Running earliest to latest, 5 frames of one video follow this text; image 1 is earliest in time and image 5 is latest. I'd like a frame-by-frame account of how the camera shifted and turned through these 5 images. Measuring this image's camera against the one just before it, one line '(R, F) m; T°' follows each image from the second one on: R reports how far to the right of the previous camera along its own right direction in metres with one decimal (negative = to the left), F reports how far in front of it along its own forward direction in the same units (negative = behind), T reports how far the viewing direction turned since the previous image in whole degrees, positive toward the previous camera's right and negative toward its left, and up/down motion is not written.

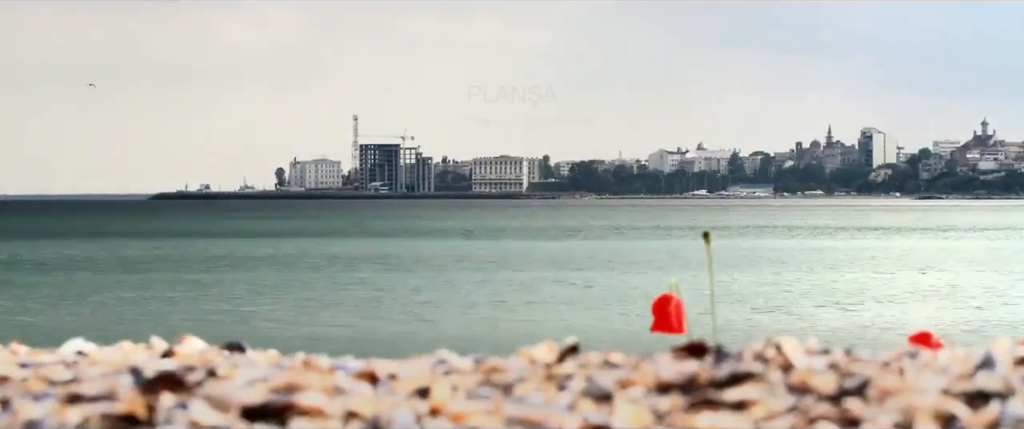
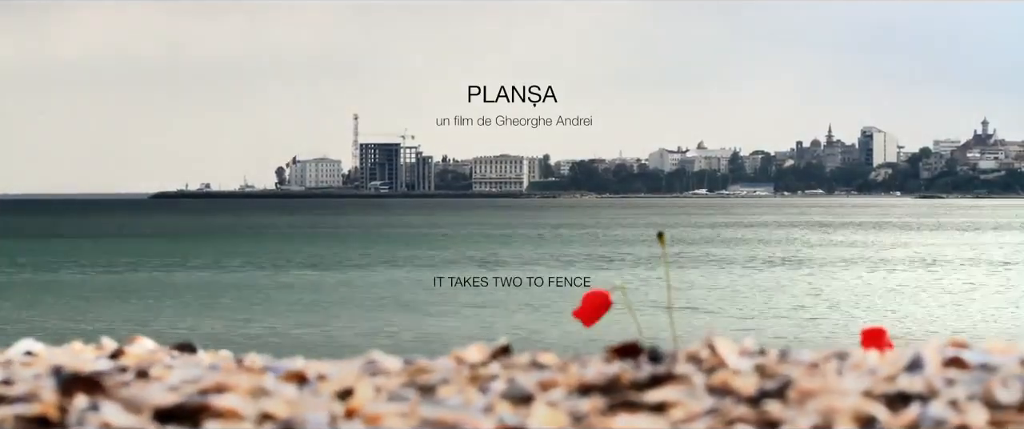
(+0.2, 0.0) m; 0°
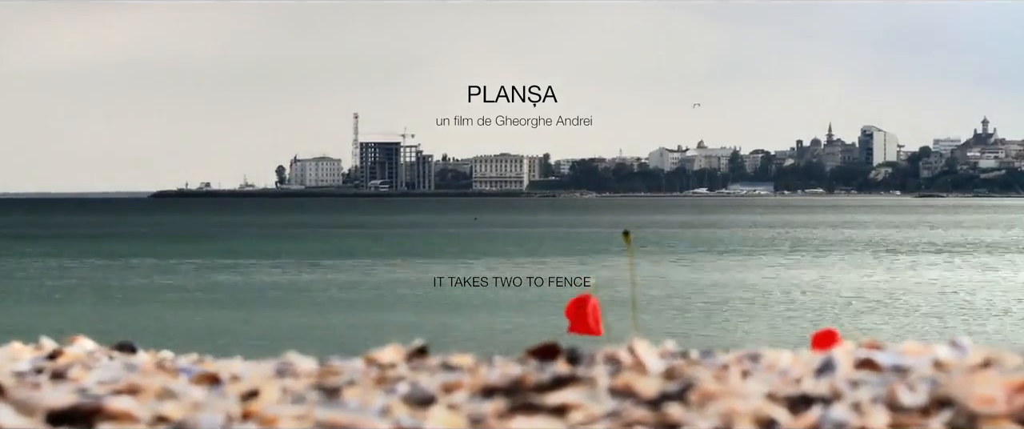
(+0.3, 0.0) m; 0°
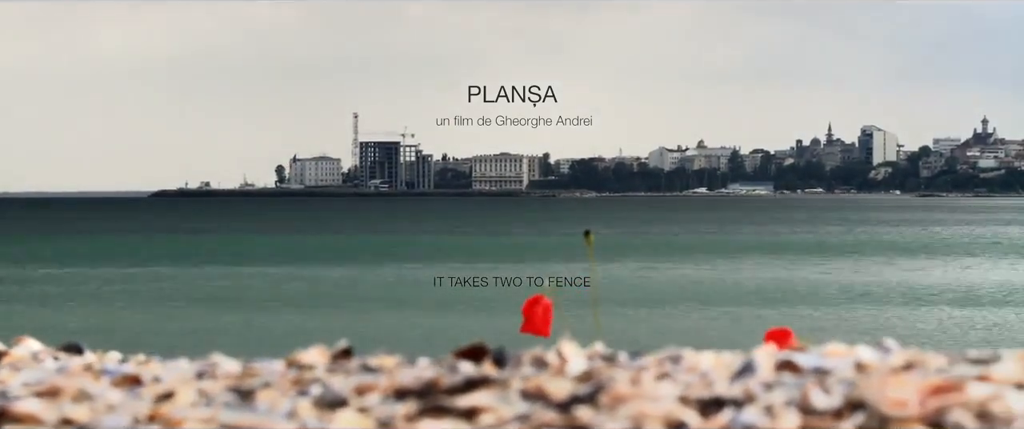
(-1.3, +0.1) m; 0°
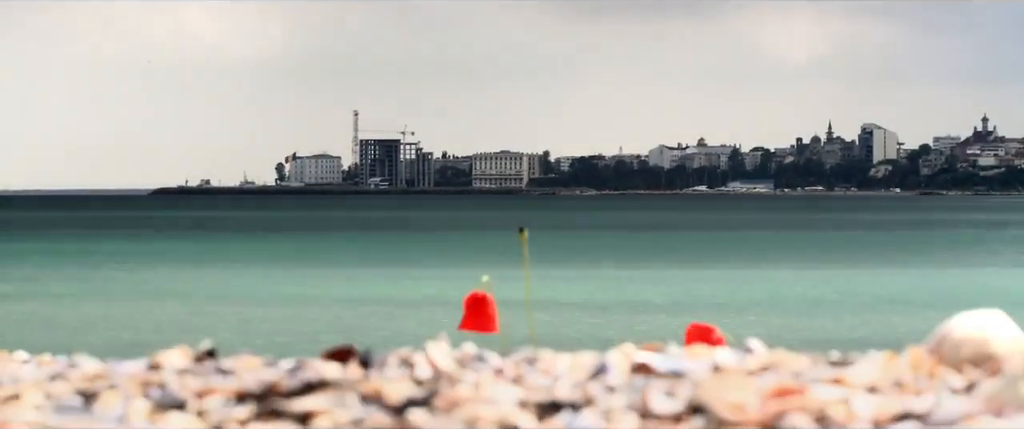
(+1.1, +0.2) m; 0°
